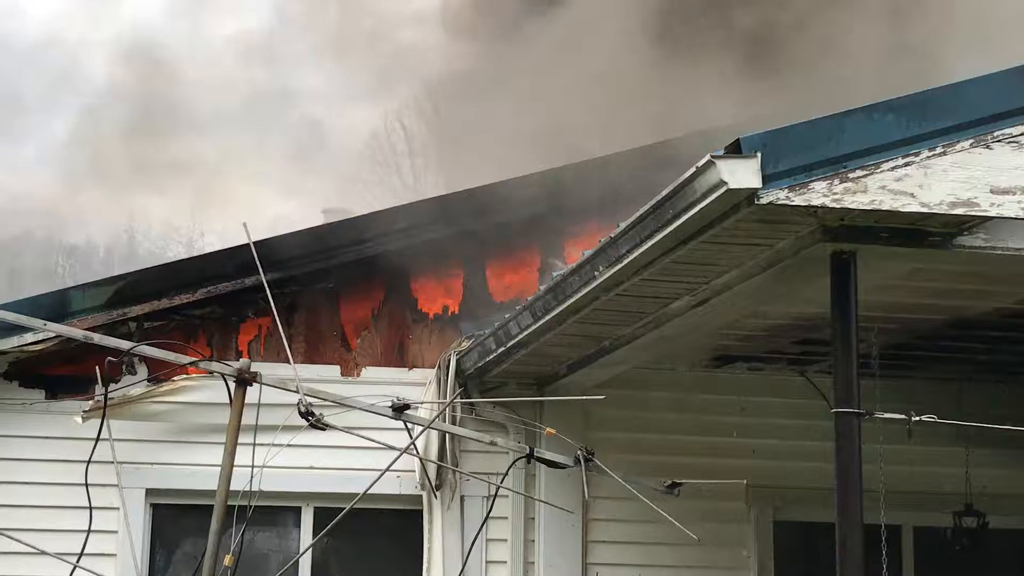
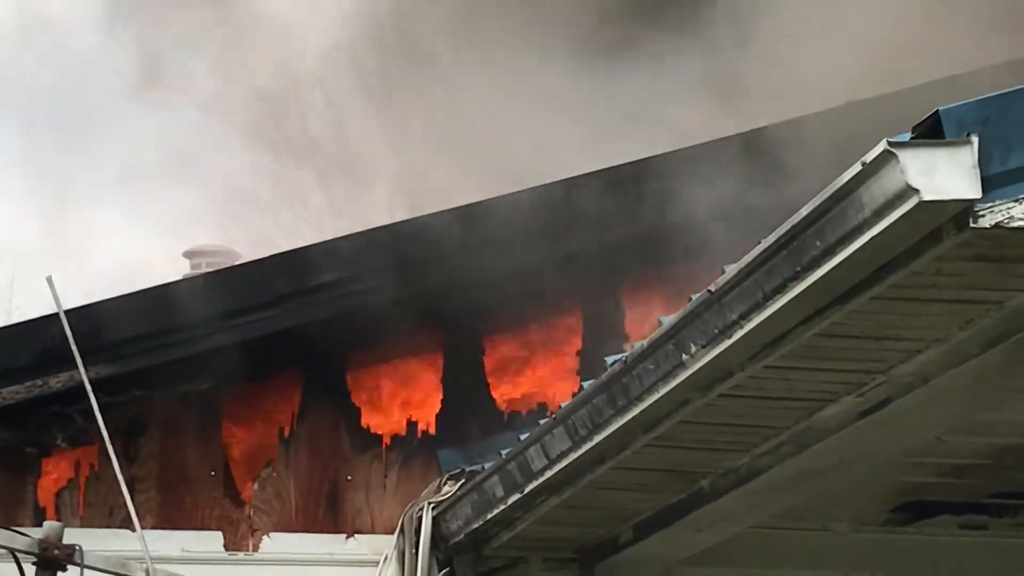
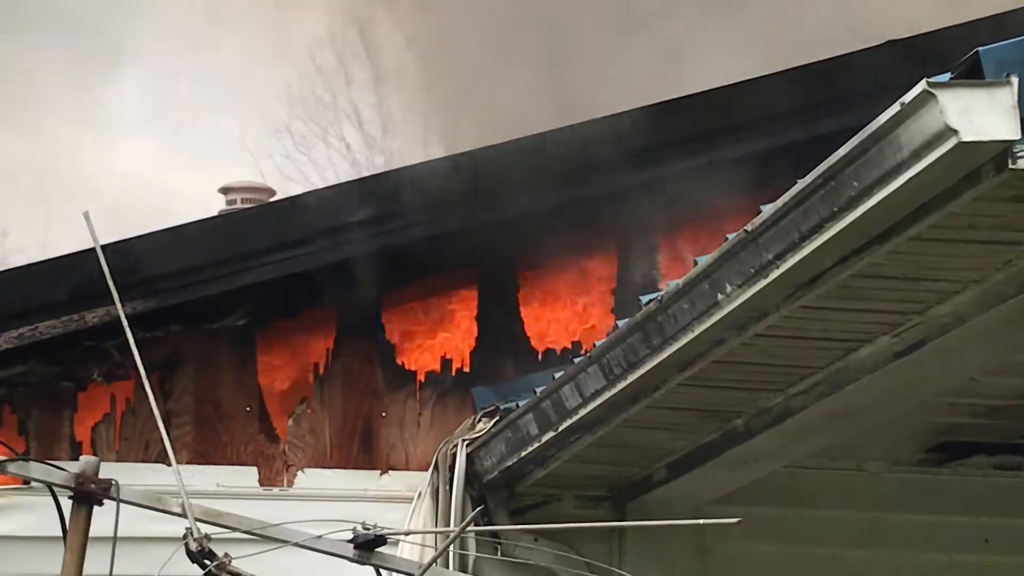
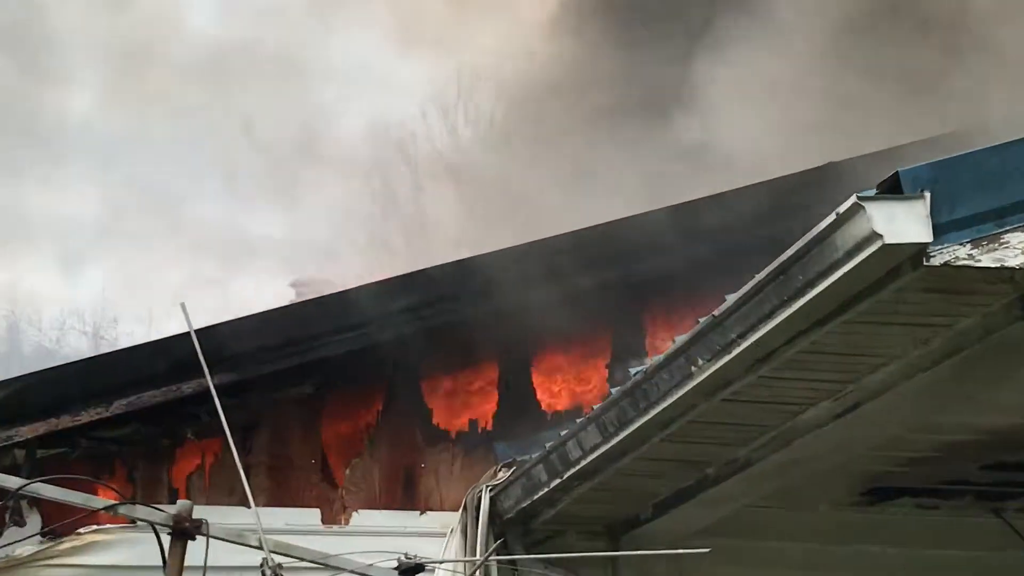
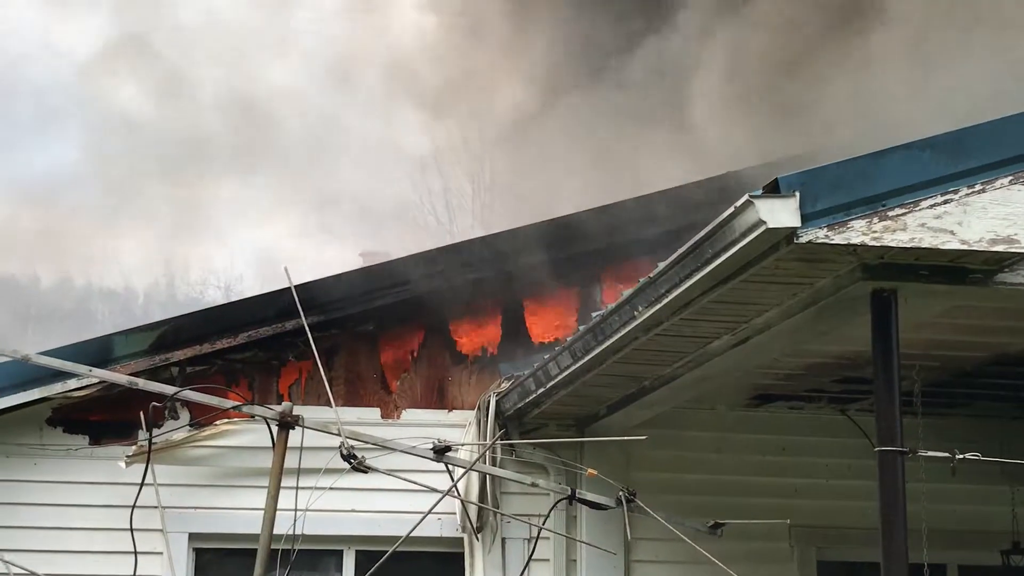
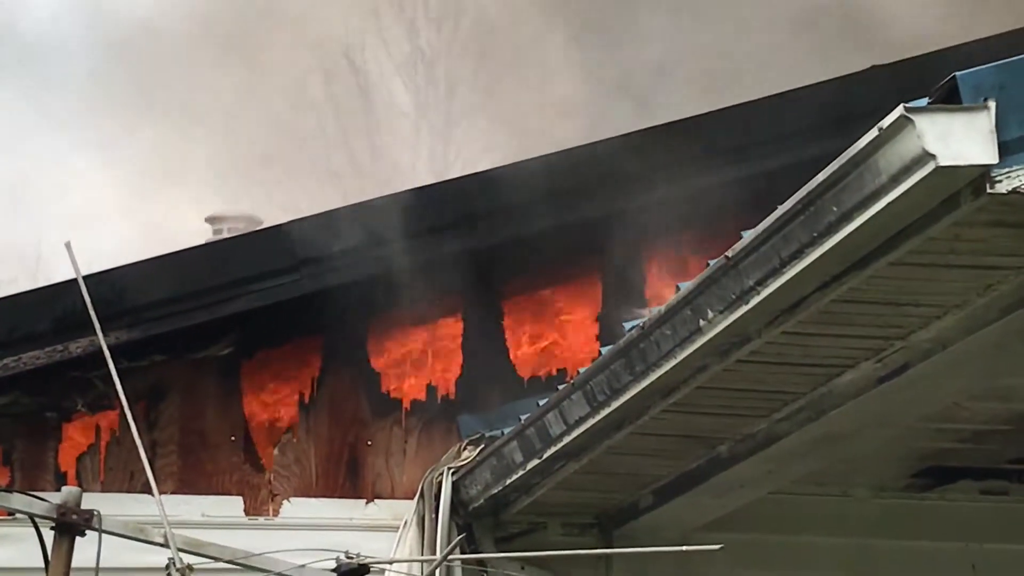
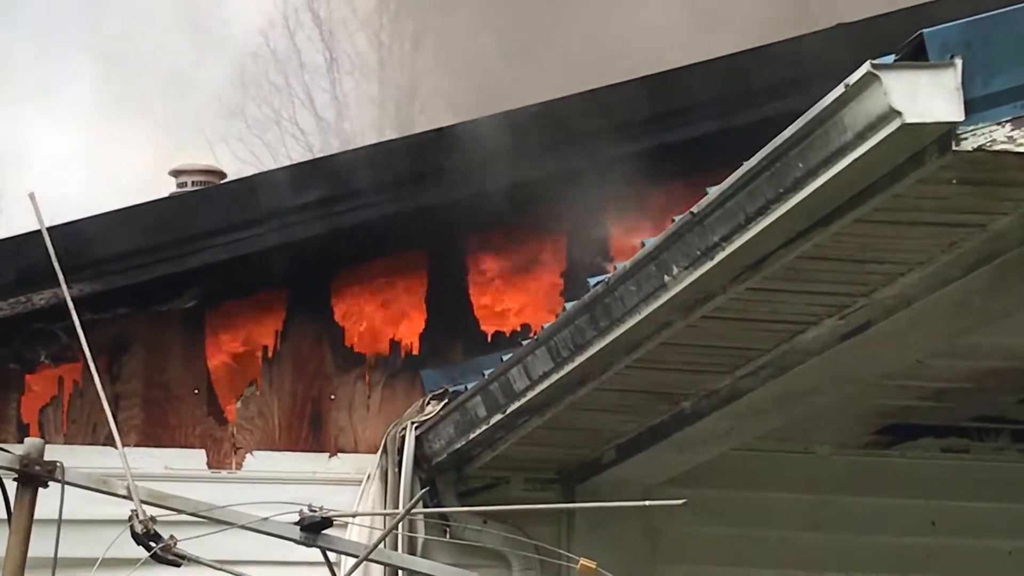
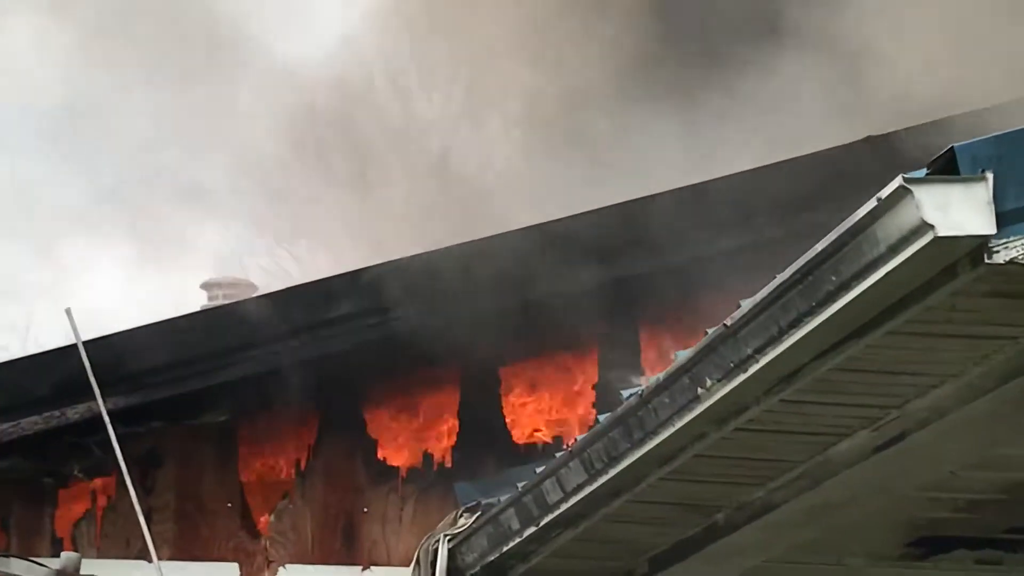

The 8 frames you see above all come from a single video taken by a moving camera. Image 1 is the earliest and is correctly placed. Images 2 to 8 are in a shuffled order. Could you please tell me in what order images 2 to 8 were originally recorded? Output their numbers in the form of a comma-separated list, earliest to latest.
5, 4, 8, 2, 6, 3, 7
